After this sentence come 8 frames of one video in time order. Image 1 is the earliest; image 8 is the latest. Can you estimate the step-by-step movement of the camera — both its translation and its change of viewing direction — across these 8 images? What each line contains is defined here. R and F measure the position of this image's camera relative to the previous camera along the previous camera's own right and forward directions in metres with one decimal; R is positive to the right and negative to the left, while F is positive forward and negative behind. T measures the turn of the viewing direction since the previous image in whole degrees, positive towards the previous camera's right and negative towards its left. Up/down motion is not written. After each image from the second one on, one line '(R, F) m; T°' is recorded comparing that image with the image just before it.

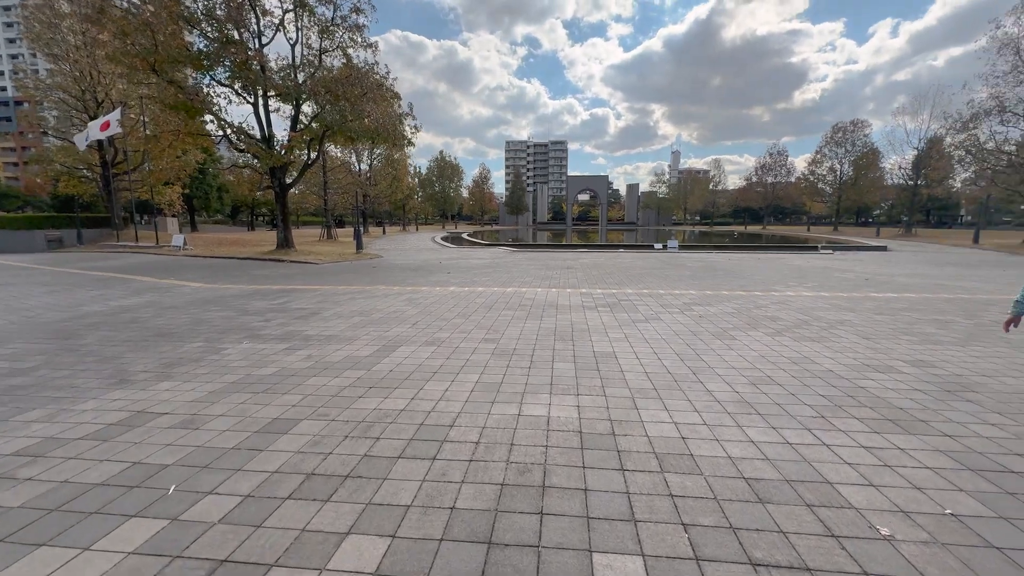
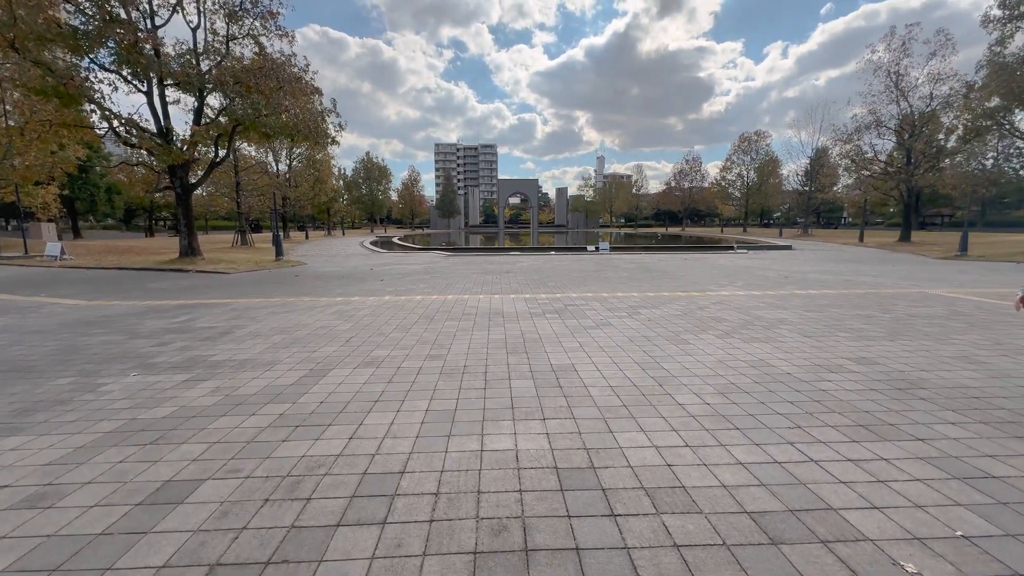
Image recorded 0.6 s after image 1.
(-0.2, +0.5) m; +9°
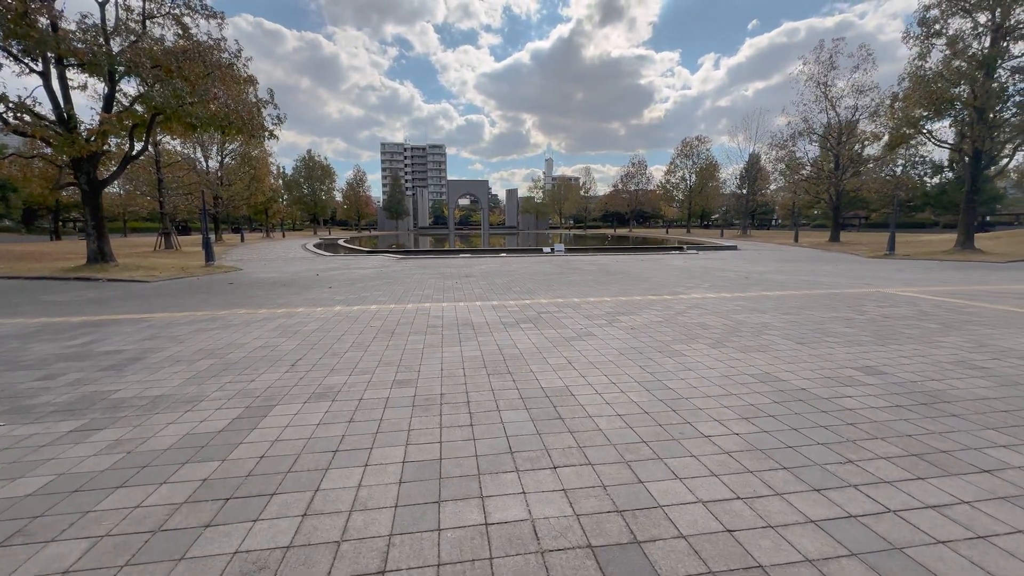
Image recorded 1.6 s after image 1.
(-0.3, +0.7) m; +6°
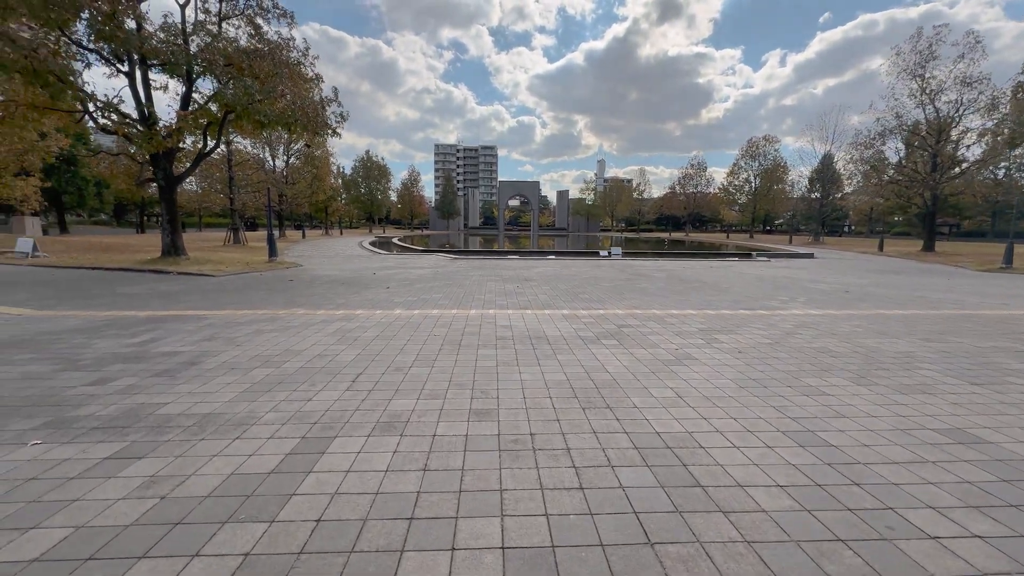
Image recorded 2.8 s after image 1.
(-0.5, +0.8) m; -6°
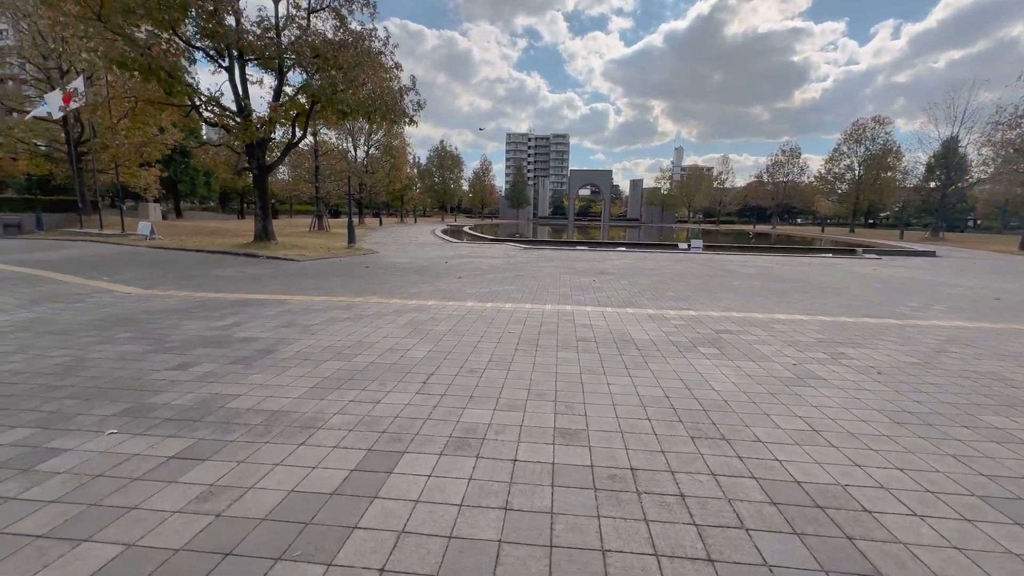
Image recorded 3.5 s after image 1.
(-0.2, +0.5) m; -8°
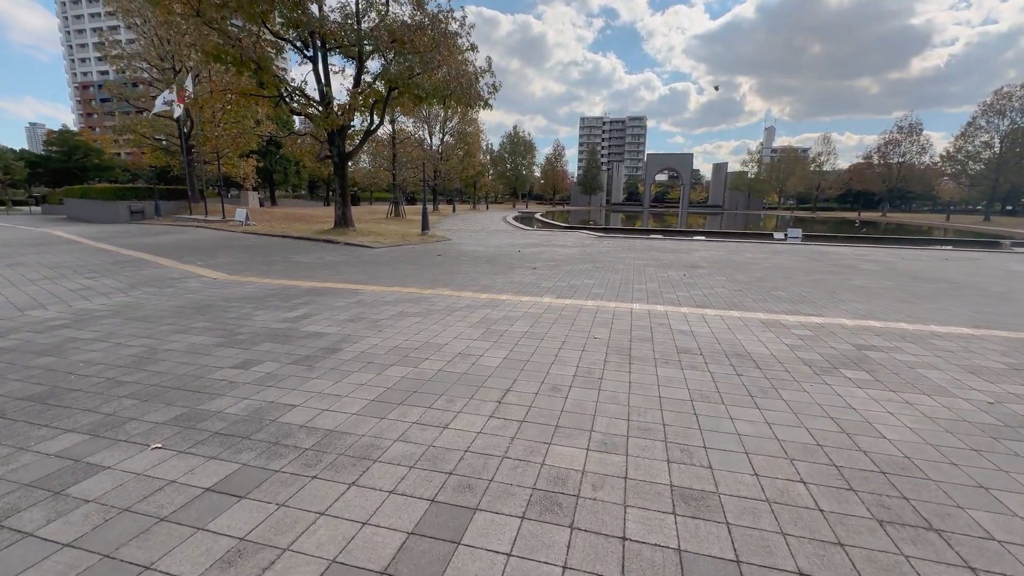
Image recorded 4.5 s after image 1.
(-0.2, +0.7) m; -9°
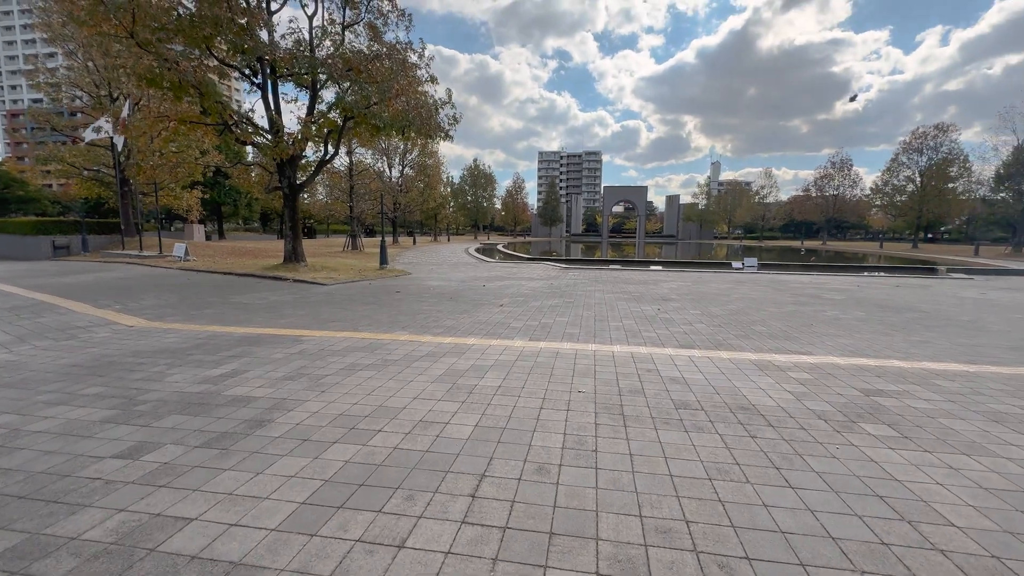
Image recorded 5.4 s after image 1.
(-0.1, +0.7) m; +5°
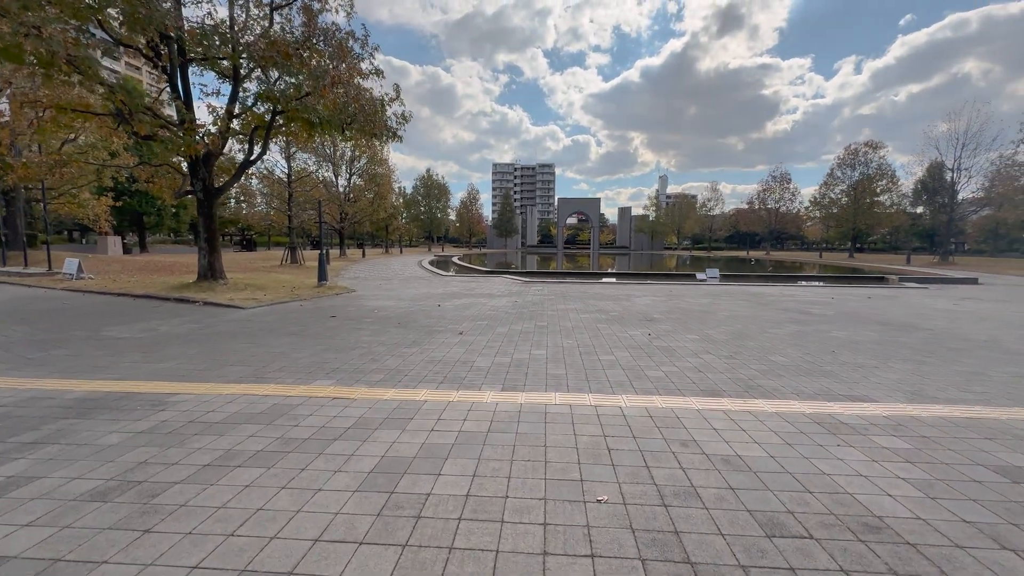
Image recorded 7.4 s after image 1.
(-0.1, +1.7) m; +6°
